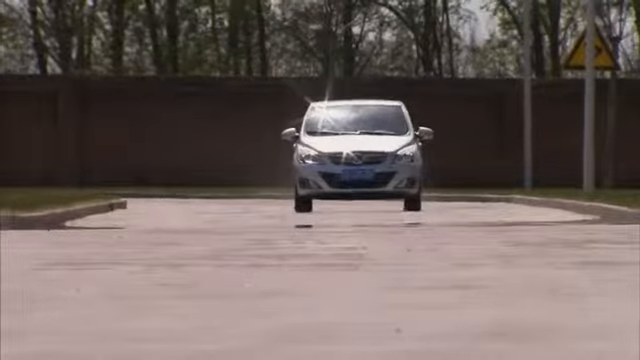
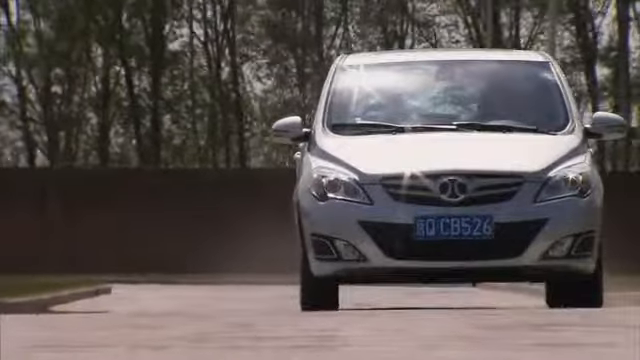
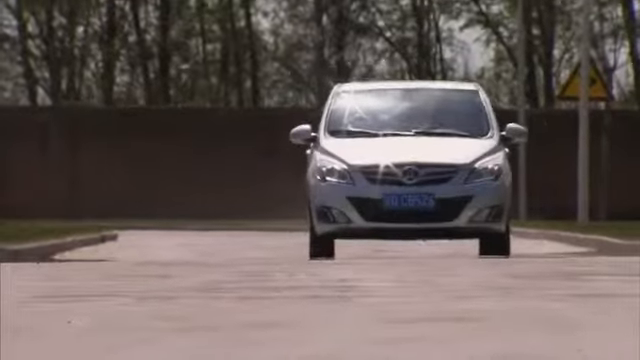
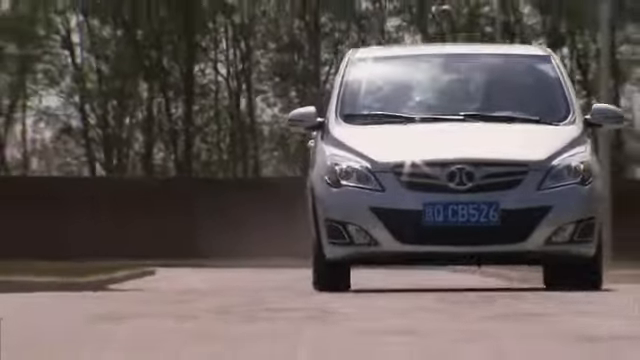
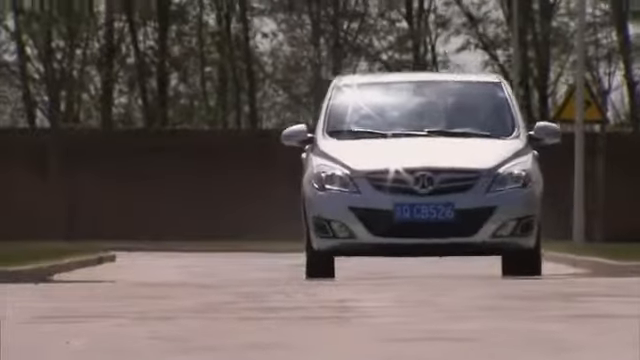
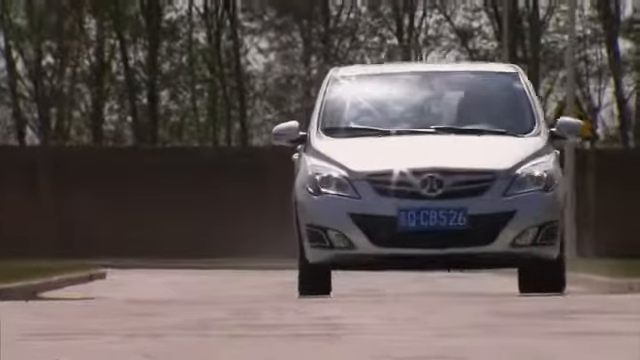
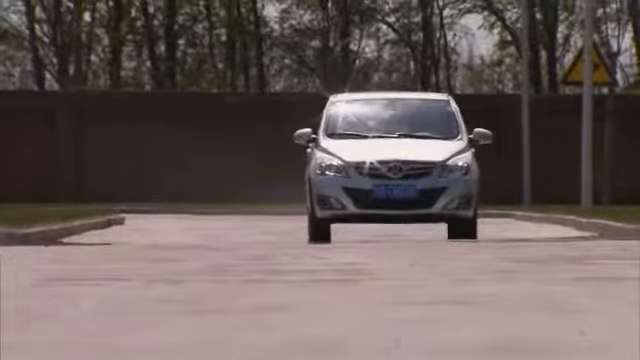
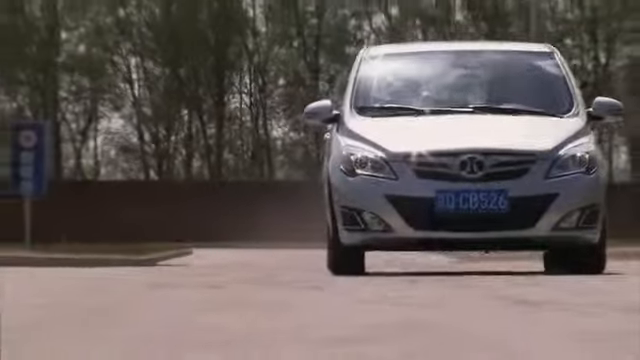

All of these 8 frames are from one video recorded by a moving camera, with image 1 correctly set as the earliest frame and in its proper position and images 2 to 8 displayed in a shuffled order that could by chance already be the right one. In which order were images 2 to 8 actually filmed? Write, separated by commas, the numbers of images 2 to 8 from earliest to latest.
7, 3, 5, 6, 2, 4, 8
